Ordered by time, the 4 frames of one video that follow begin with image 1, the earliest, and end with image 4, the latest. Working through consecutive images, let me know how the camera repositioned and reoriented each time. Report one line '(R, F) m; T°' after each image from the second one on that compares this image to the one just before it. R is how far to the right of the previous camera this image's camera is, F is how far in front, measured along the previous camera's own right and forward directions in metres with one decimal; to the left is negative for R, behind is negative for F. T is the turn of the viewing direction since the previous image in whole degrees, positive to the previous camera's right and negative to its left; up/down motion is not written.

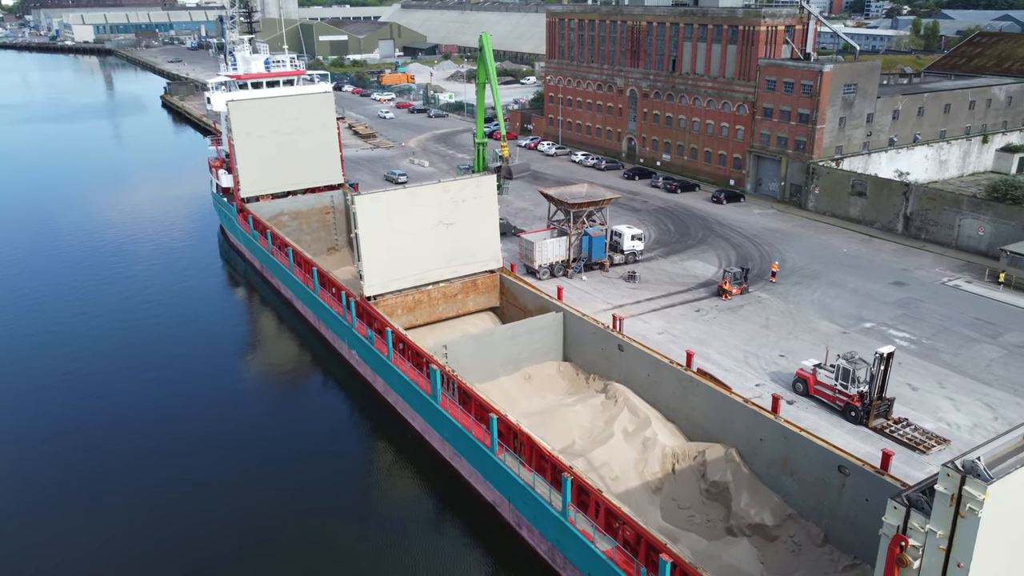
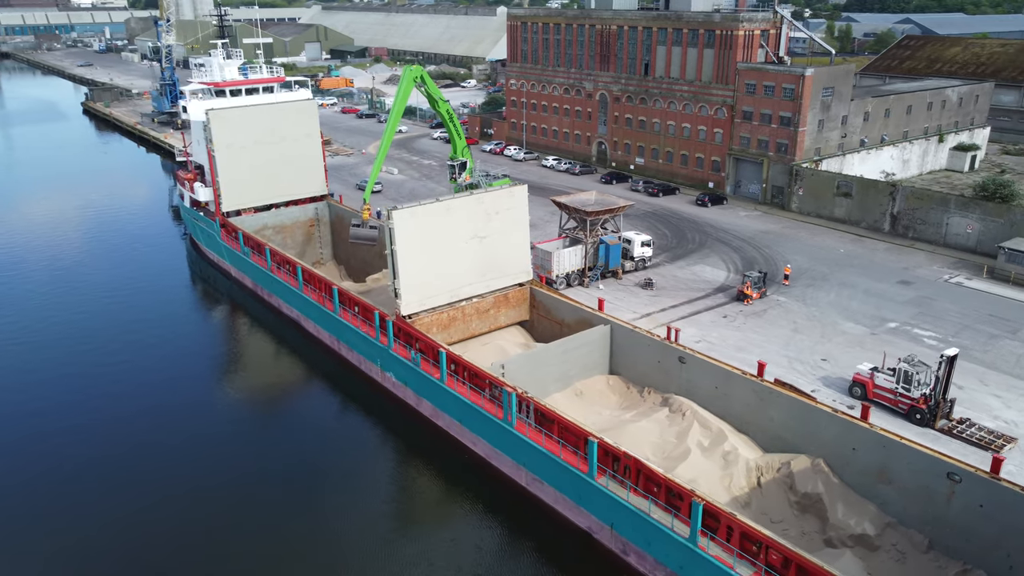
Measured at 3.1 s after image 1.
(-3.1, +0.8) m; +6°
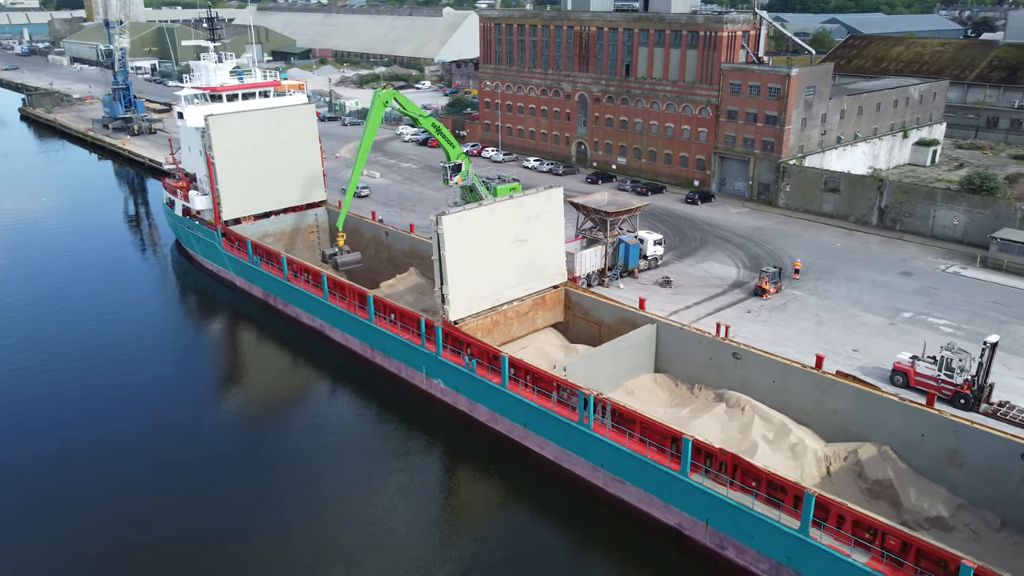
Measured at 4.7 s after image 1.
(-2.8, +0.1) m; +5°
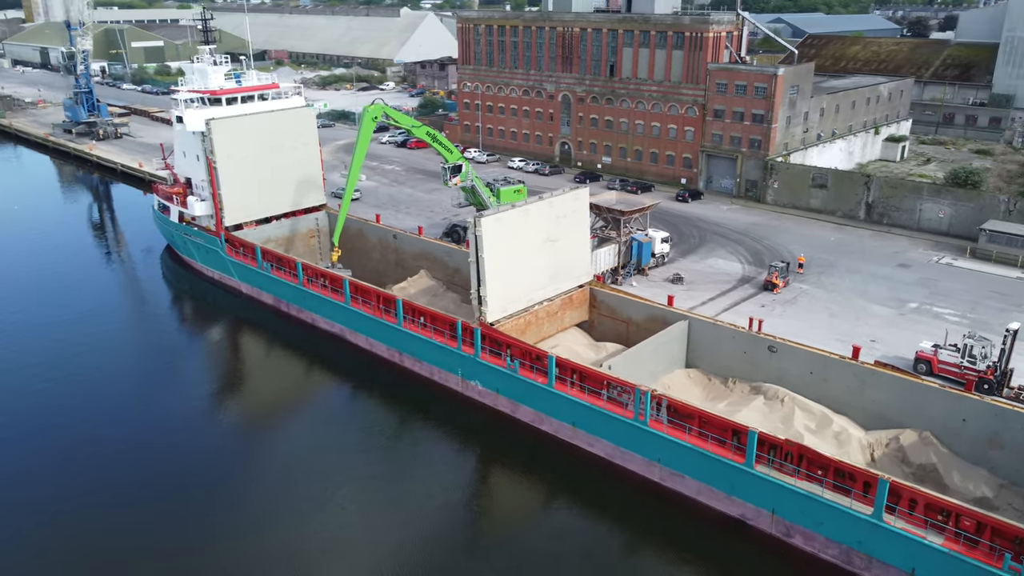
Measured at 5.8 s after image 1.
(-2.2, -0.1) m; +4°
